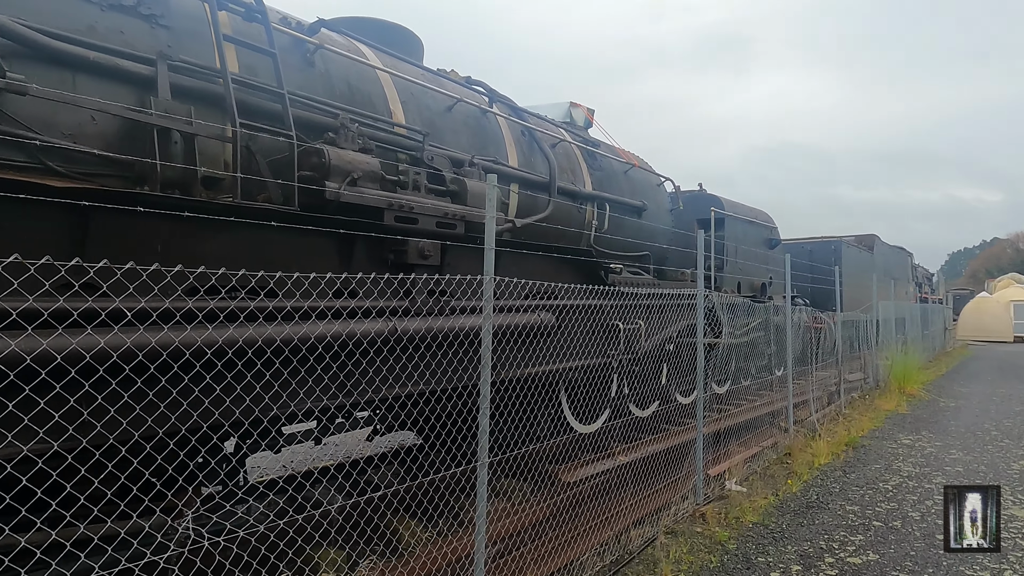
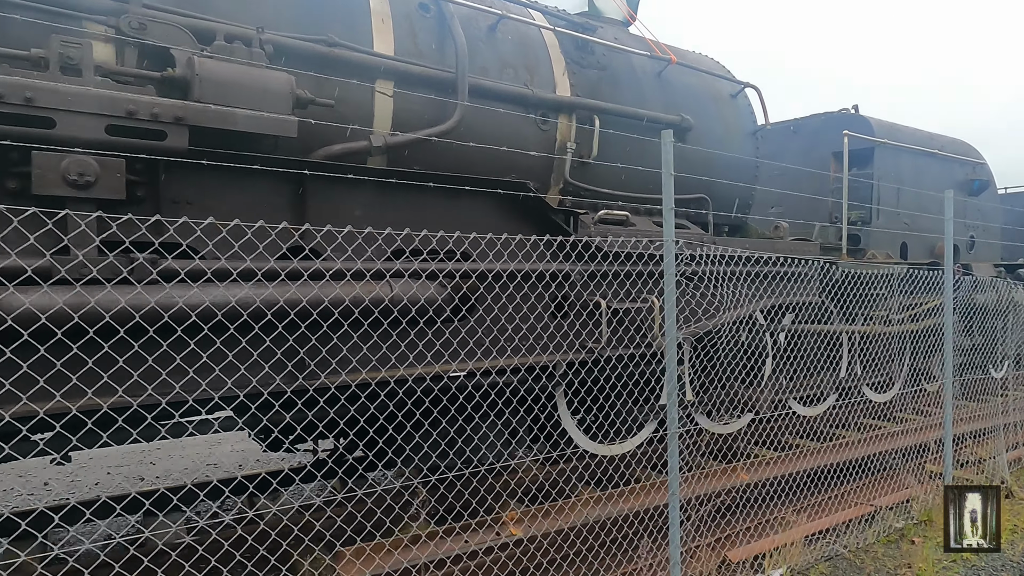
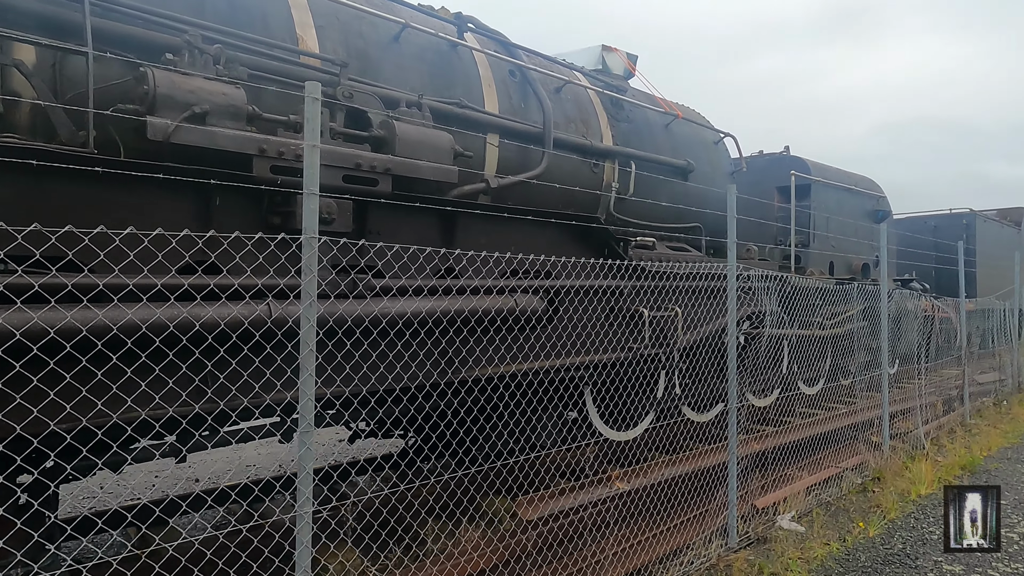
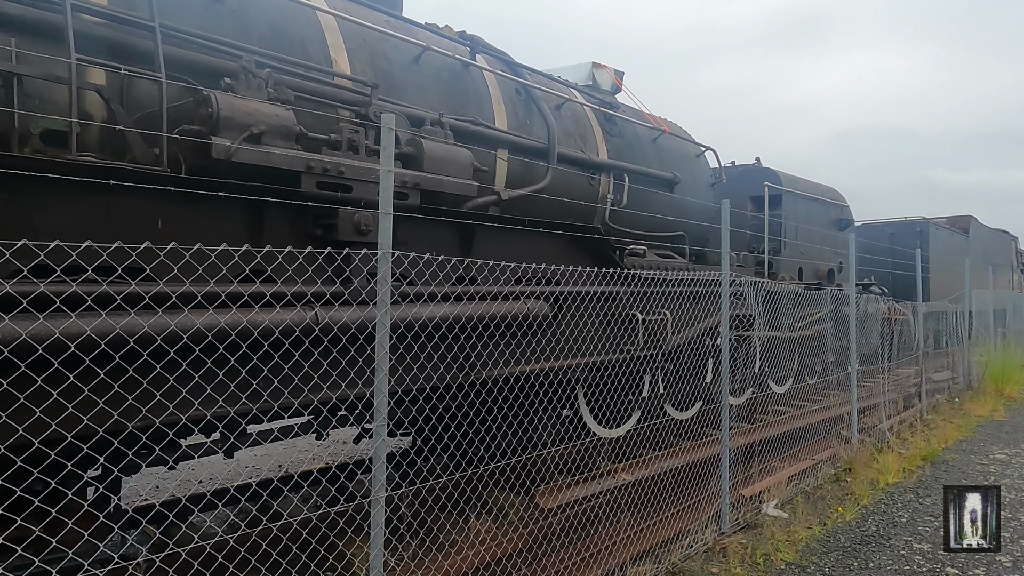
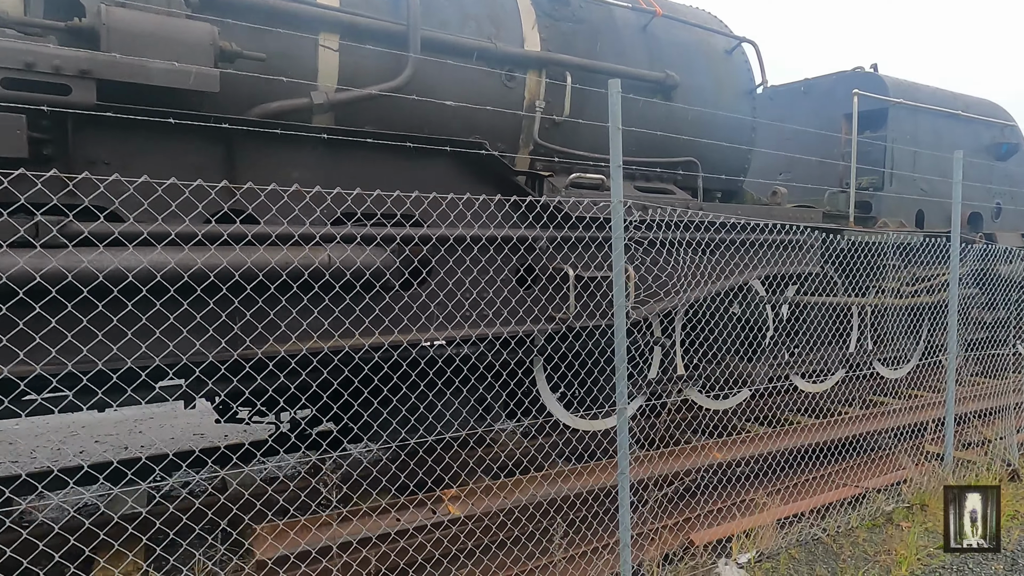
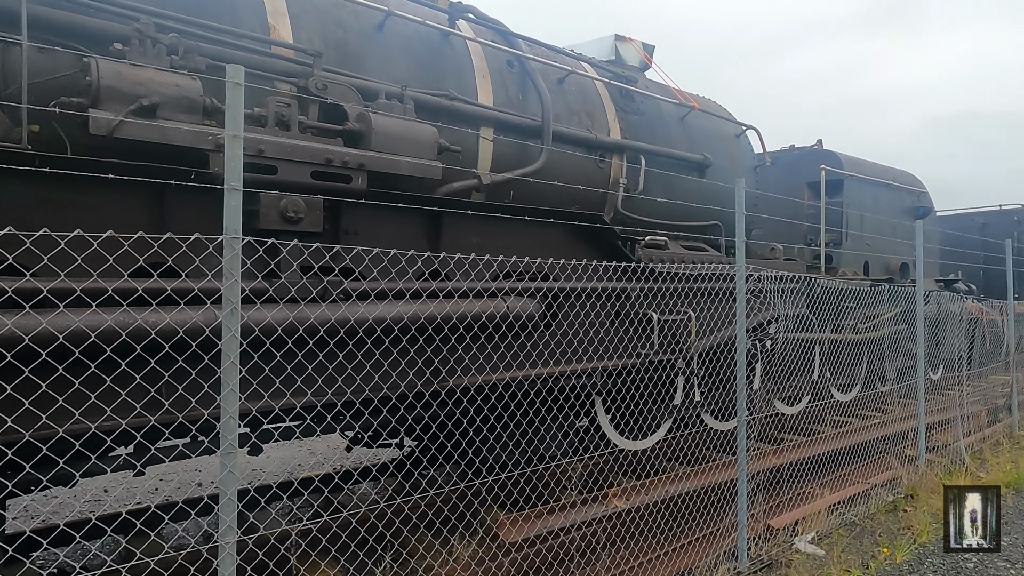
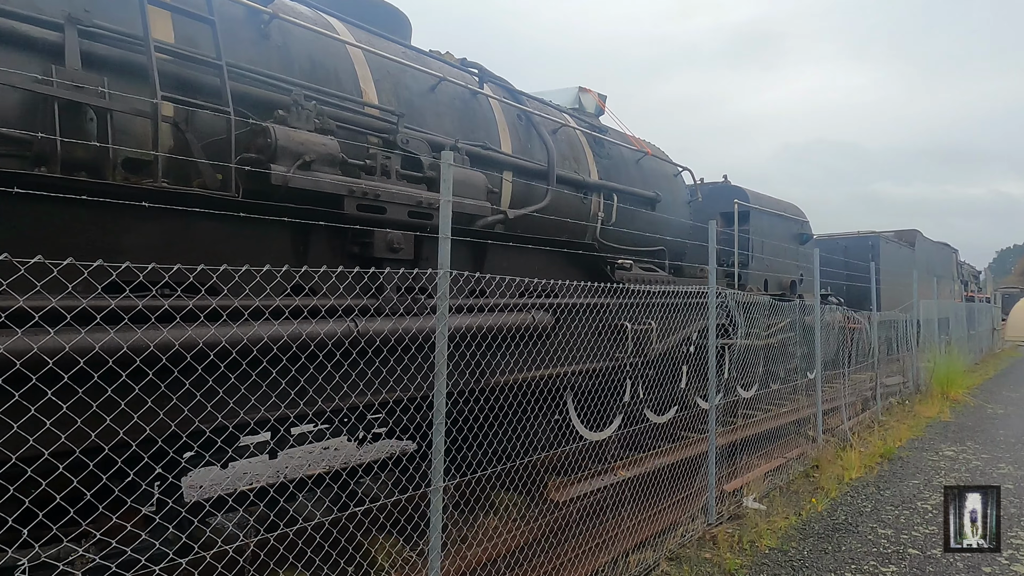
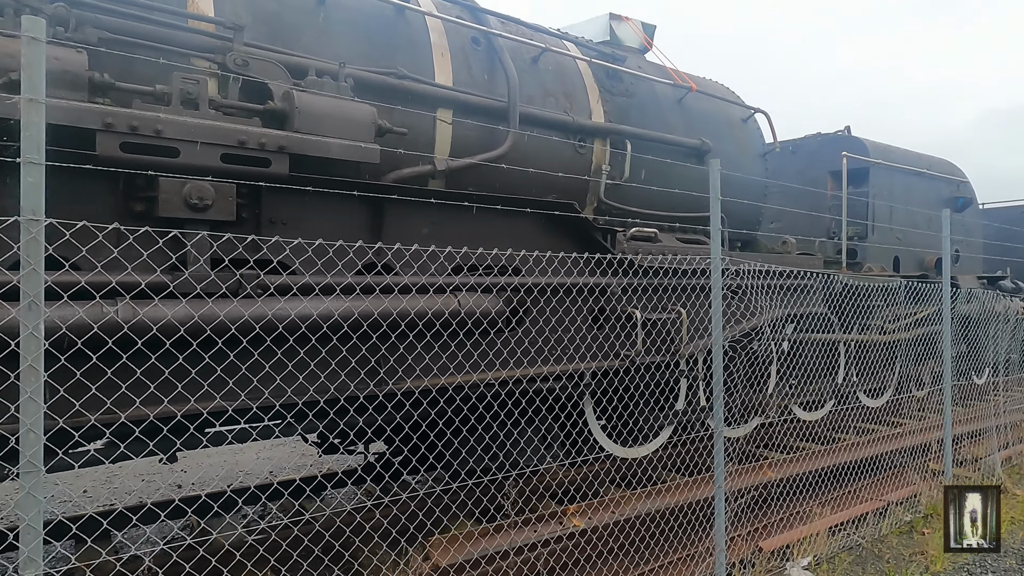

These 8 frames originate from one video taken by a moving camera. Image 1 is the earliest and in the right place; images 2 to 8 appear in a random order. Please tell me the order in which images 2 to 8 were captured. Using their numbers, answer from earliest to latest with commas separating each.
7, 4, 3, 6, 8, 2, 5
